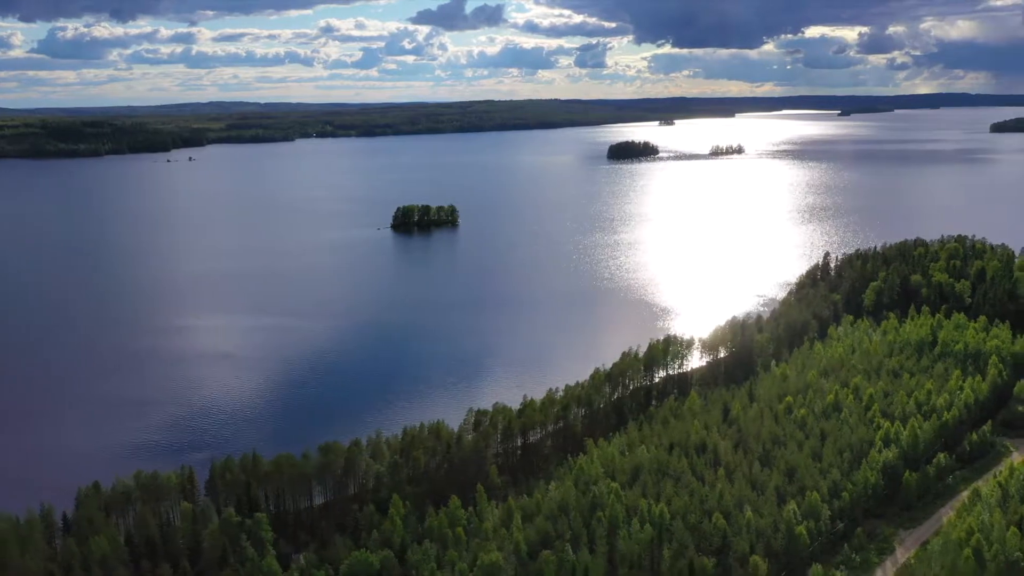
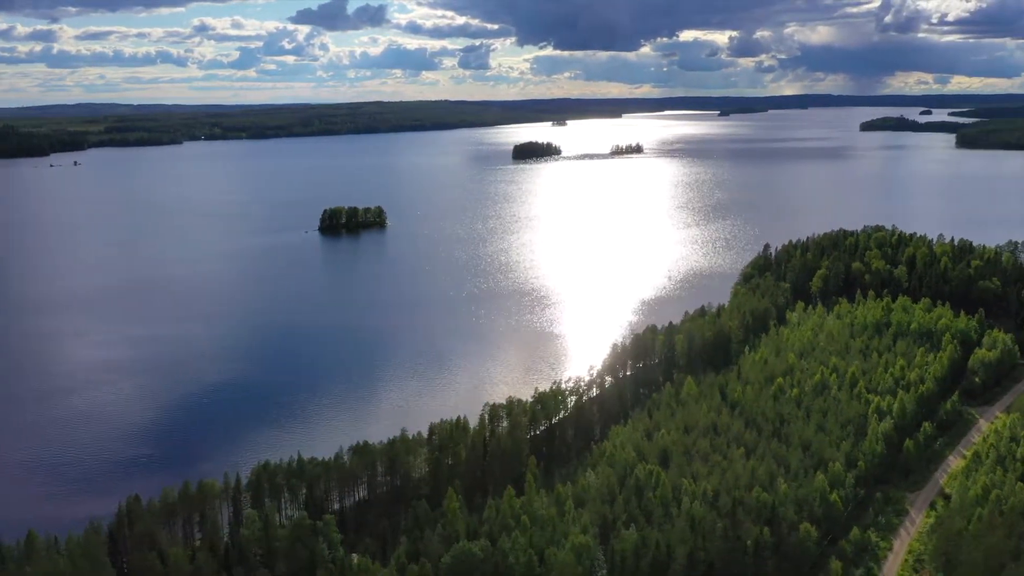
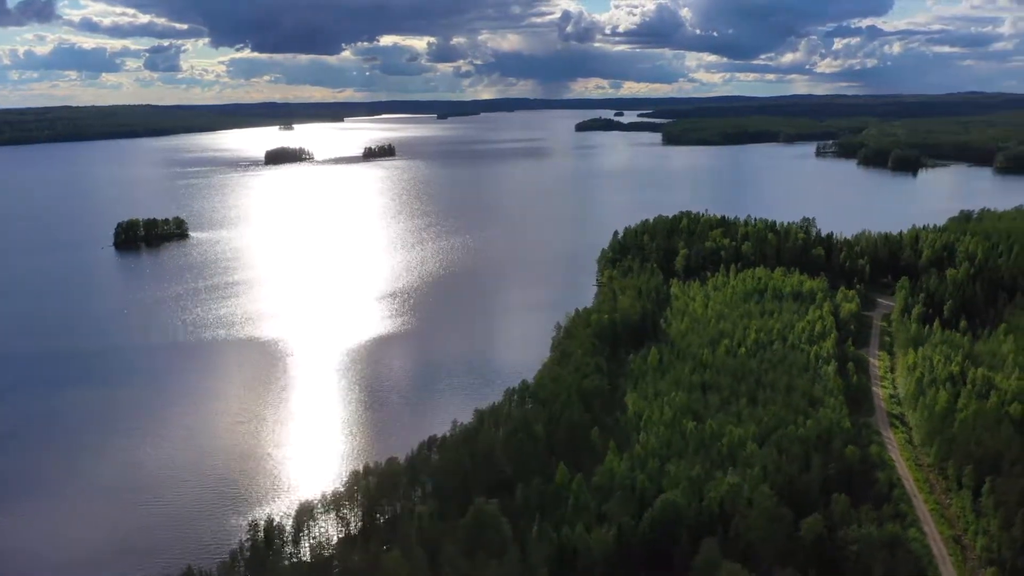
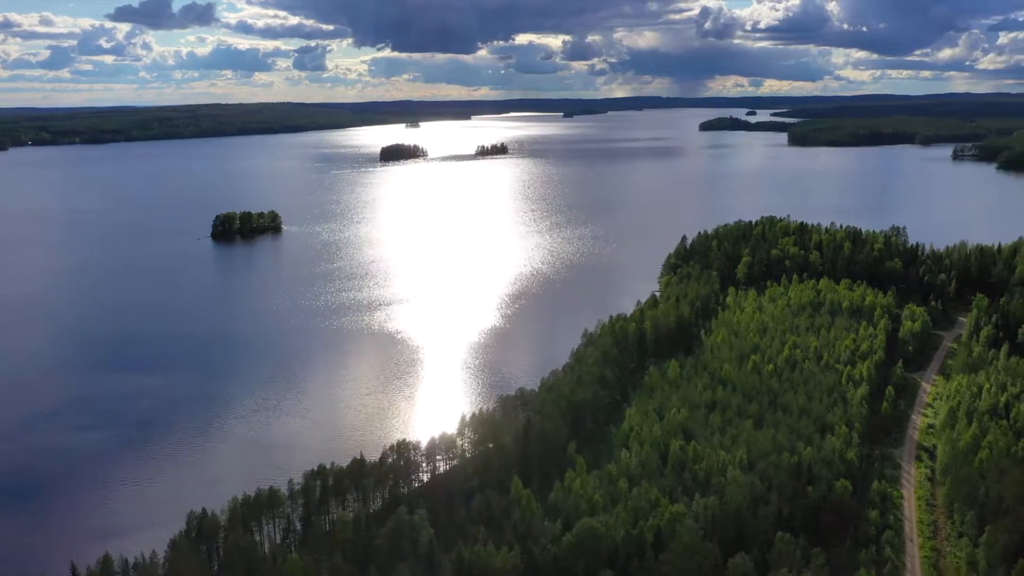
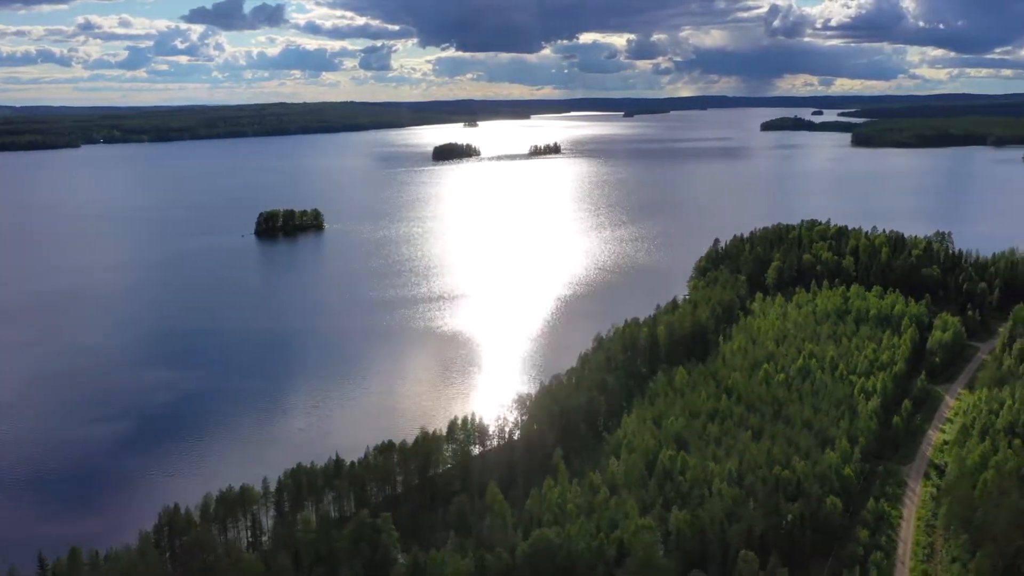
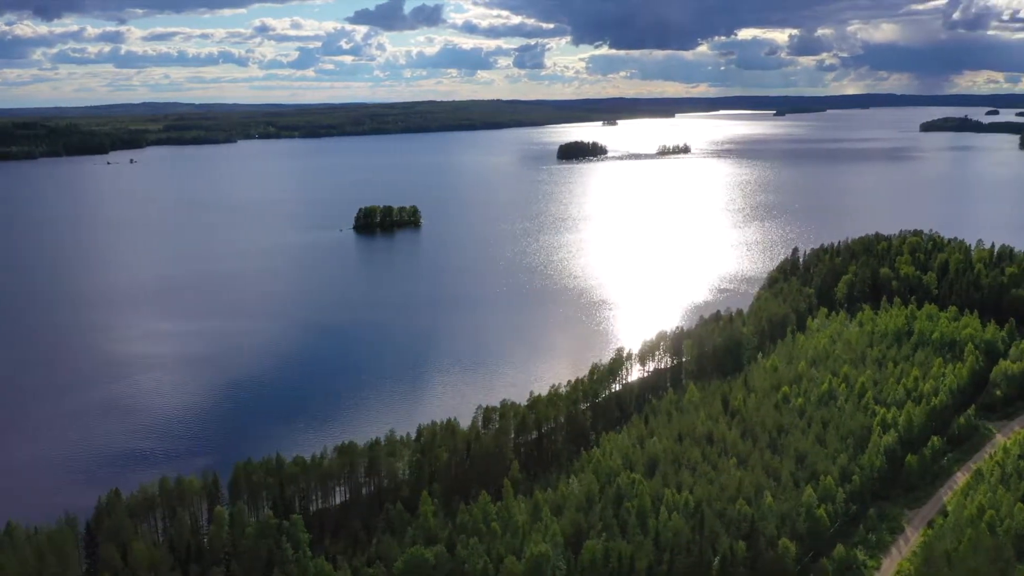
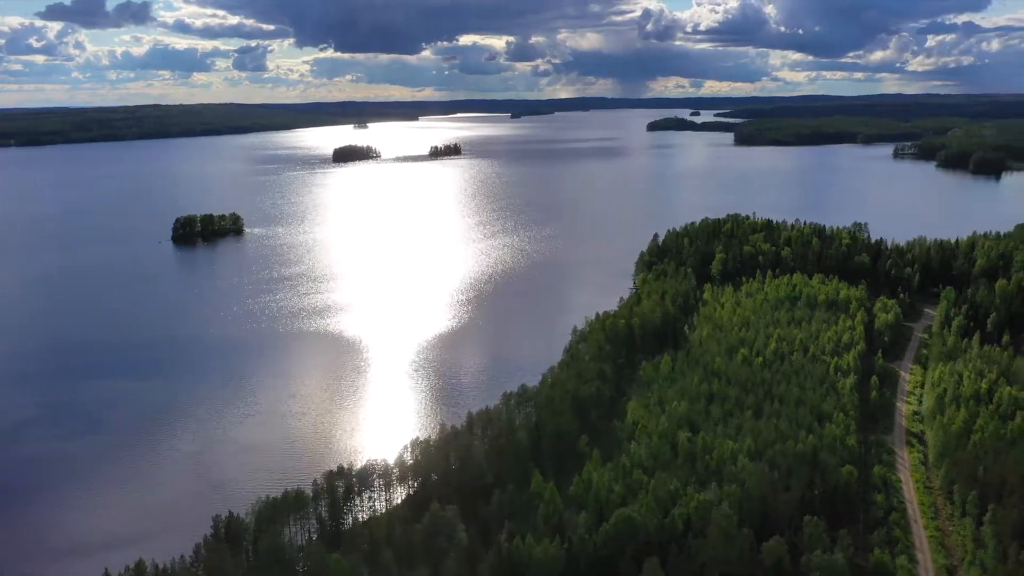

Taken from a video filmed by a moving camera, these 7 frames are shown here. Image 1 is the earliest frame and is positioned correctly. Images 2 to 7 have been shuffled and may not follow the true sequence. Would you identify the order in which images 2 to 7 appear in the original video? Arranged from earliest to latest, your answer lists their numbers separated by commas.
6, 2, 5, 4, 7, 3
